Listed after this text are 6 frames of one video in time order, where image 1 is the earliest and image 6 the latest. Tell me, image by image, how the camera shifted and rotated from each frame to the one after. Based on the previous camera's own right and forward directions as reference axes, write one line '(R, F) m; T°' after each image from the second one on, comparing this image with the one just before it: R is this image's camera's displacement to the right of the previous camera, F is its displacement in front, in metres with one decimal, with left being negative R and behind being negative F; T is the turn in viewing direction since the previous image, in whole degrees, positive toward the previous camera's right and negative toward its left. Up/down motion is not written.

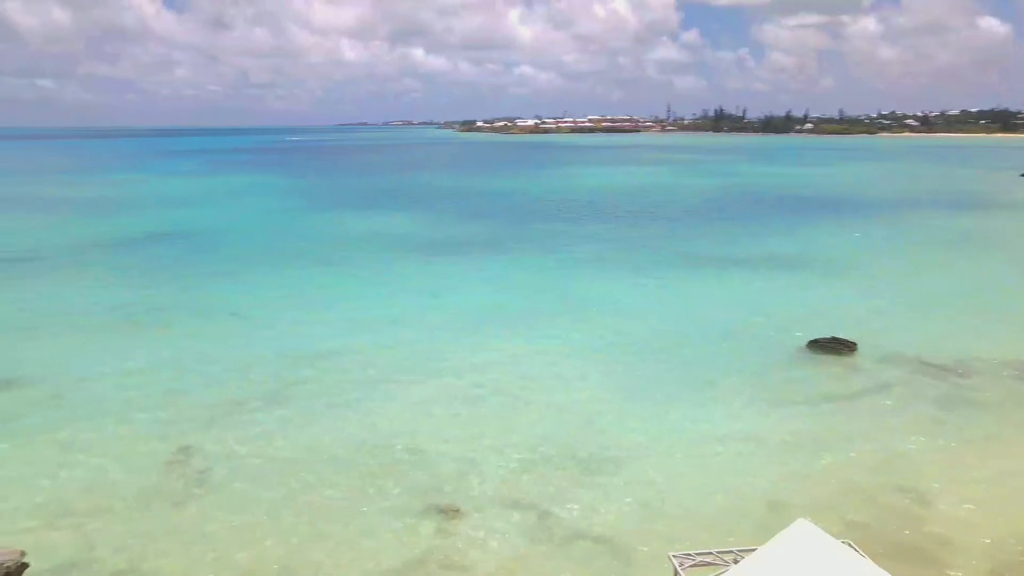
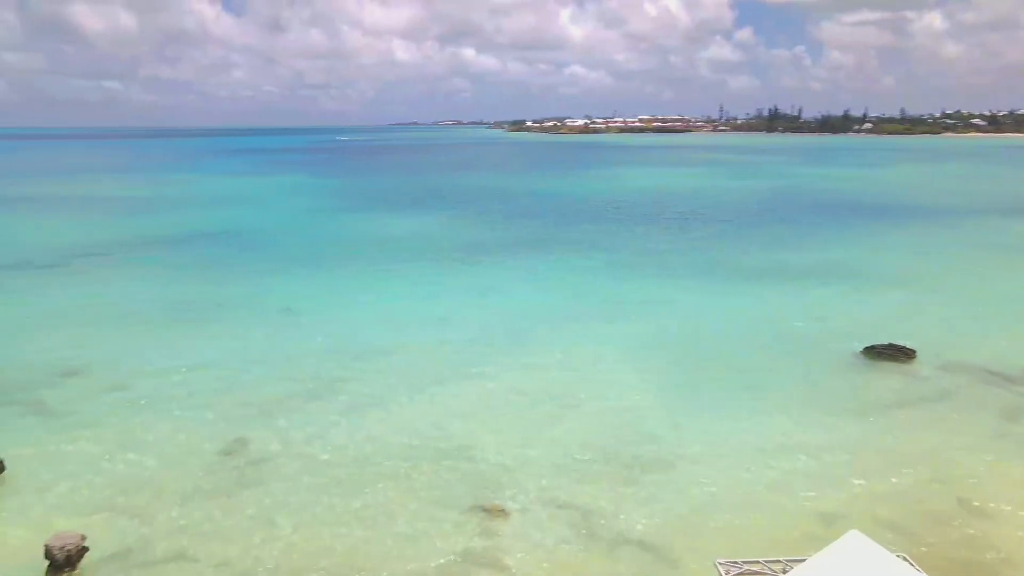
(+1.6, -2.4) m; -4°
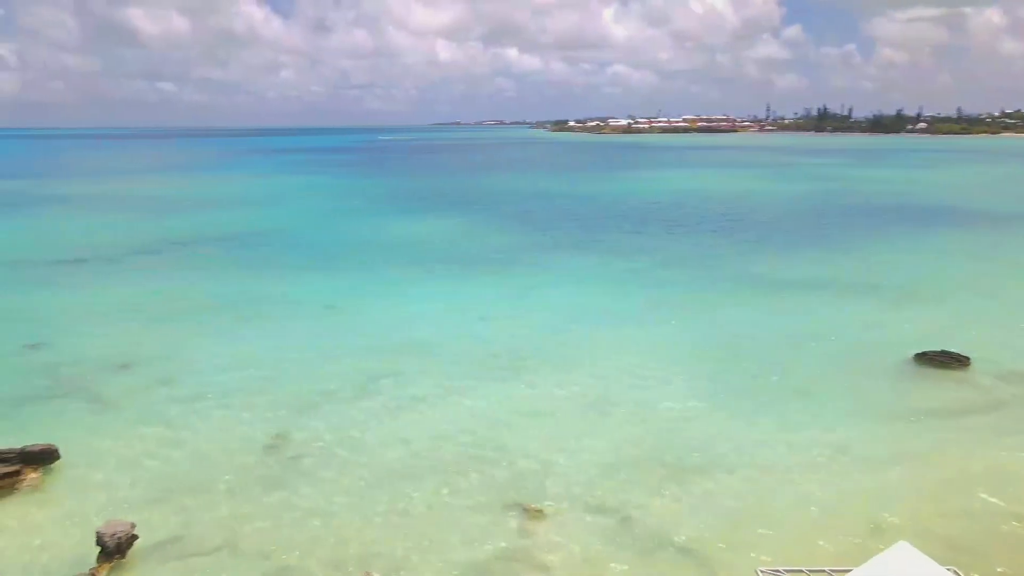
(0.0, 0.0) m; -3°
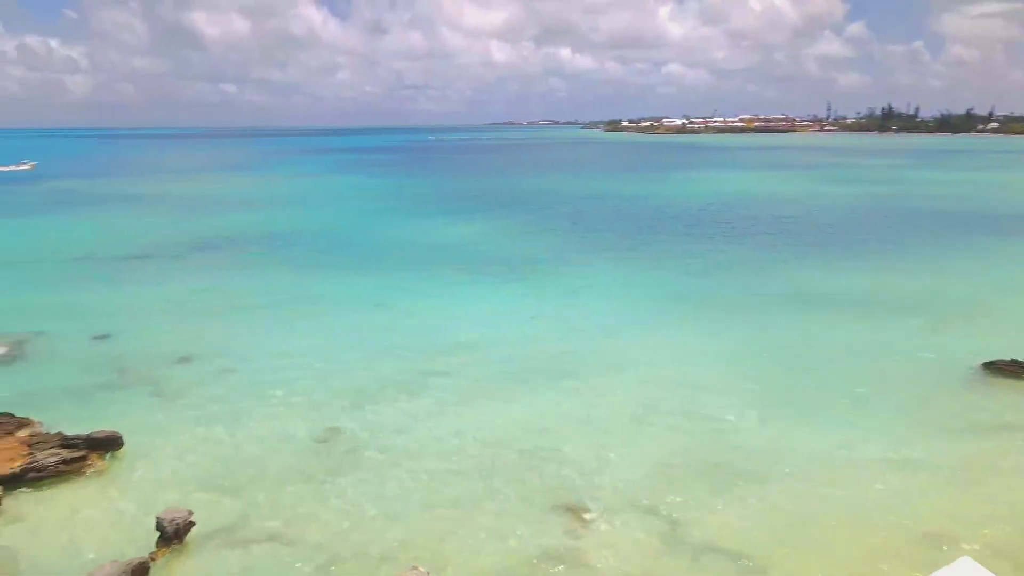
(0.0, 0.0) m; -4°
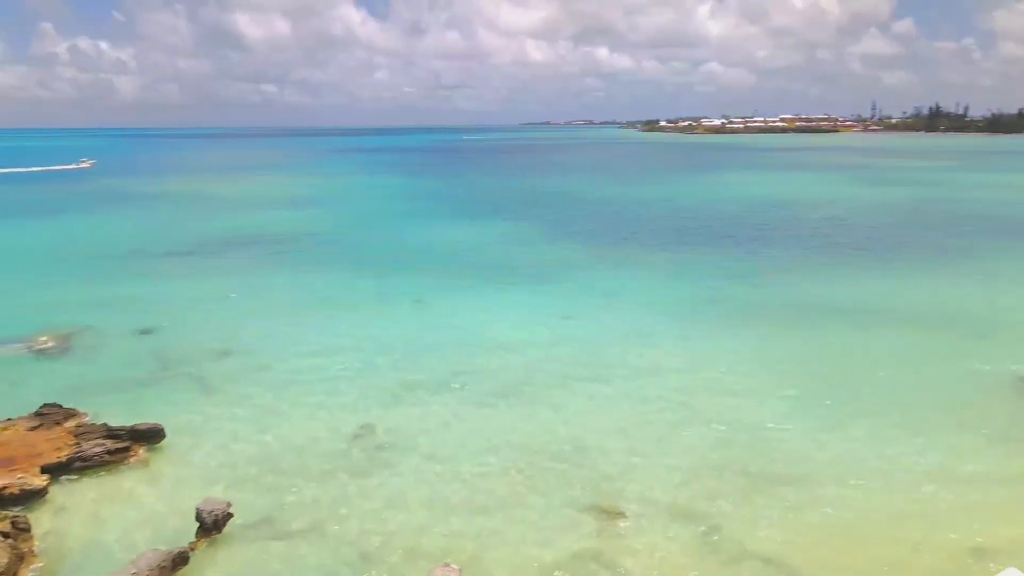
(0.0, 0.0) m; -3°
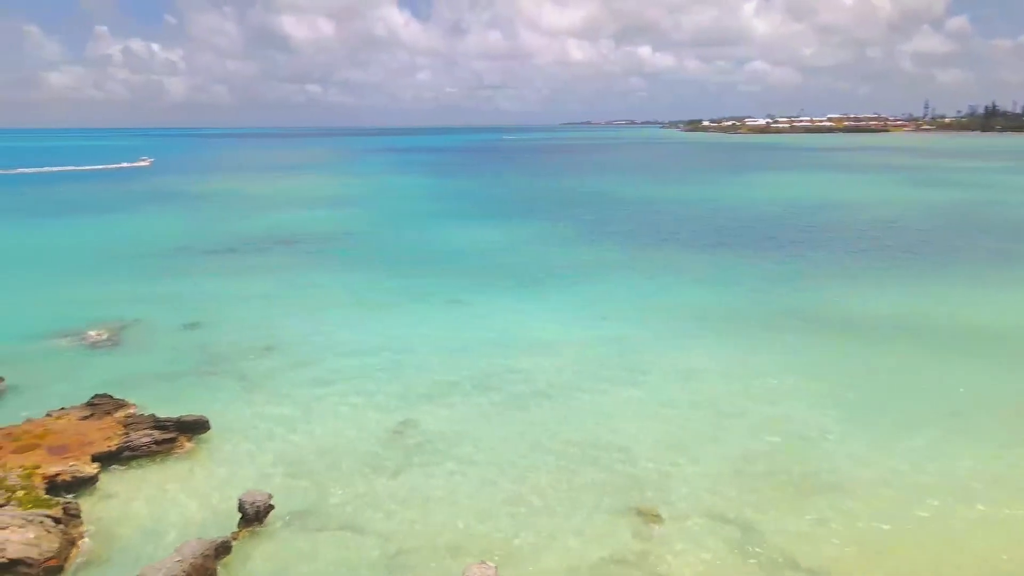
(0.0, 0.0) m; -3°
